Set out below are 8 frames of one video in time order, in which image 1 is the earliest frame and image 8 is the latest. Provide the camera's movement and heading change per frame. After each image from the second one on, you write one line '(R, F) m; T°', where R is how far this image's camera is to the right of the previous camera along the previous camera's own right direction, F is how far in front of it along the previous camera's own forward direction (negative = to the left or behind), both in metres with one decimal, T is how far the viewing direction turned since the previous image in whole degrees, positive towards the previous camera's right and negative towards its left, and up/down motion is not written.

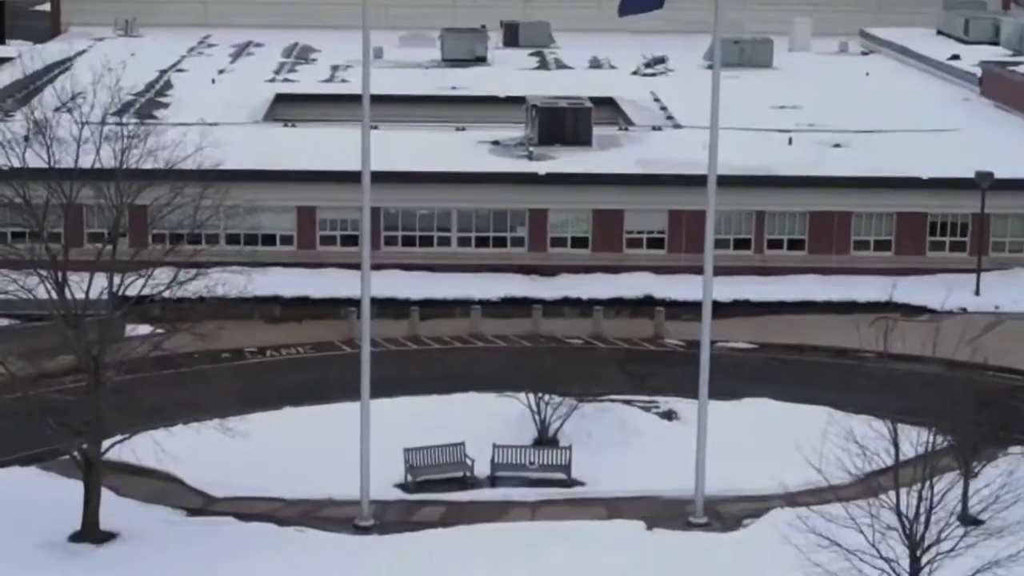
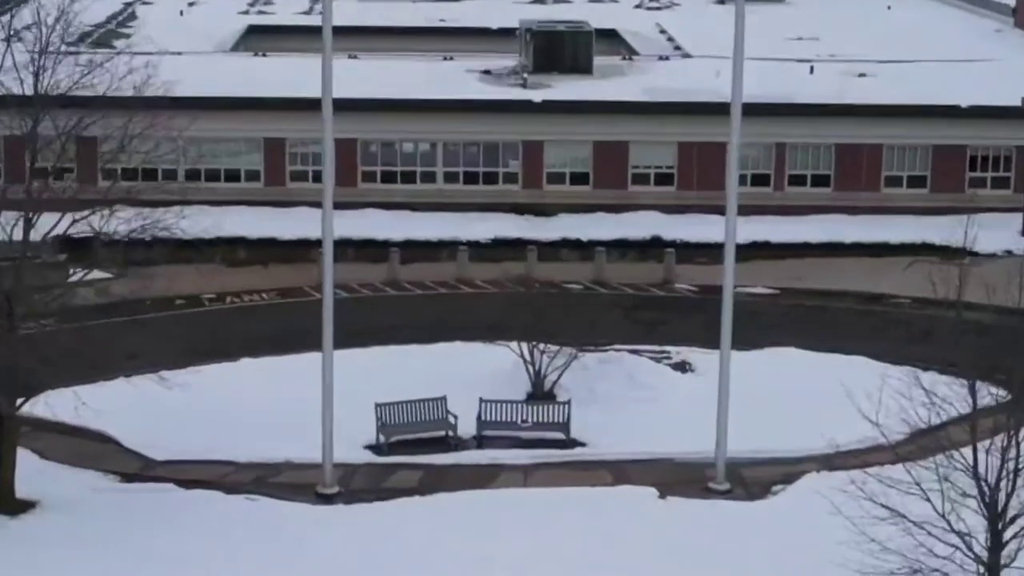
(+0.1, +4.0) m; 0°
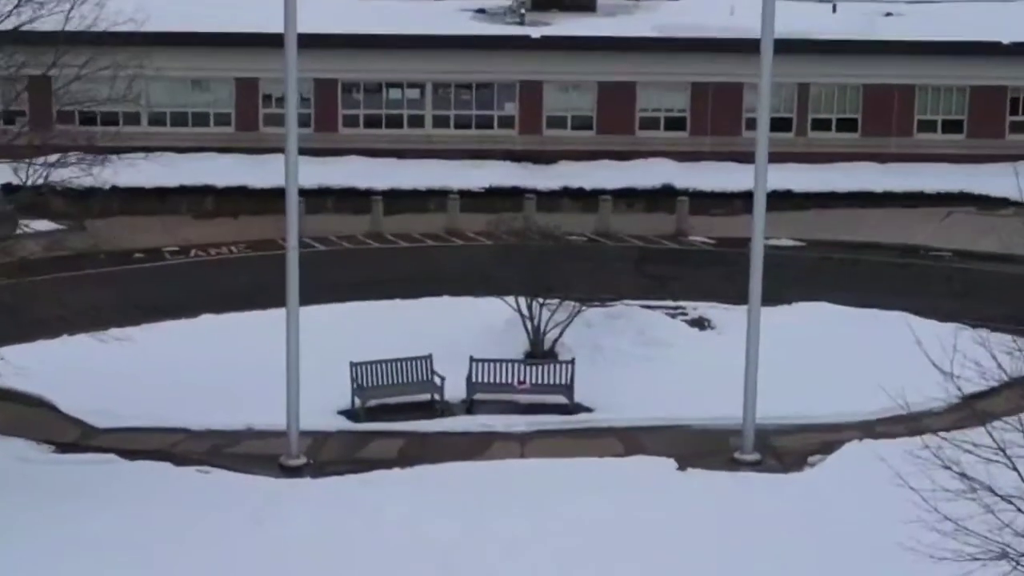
(0.0, +3.1) m; 0°
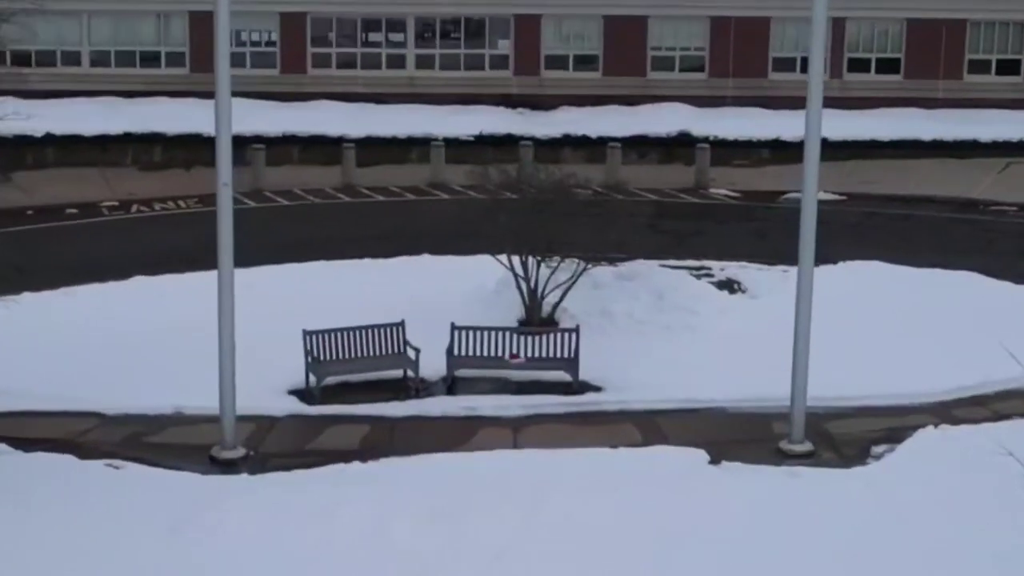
(+0.1, +3.9) m; 0°
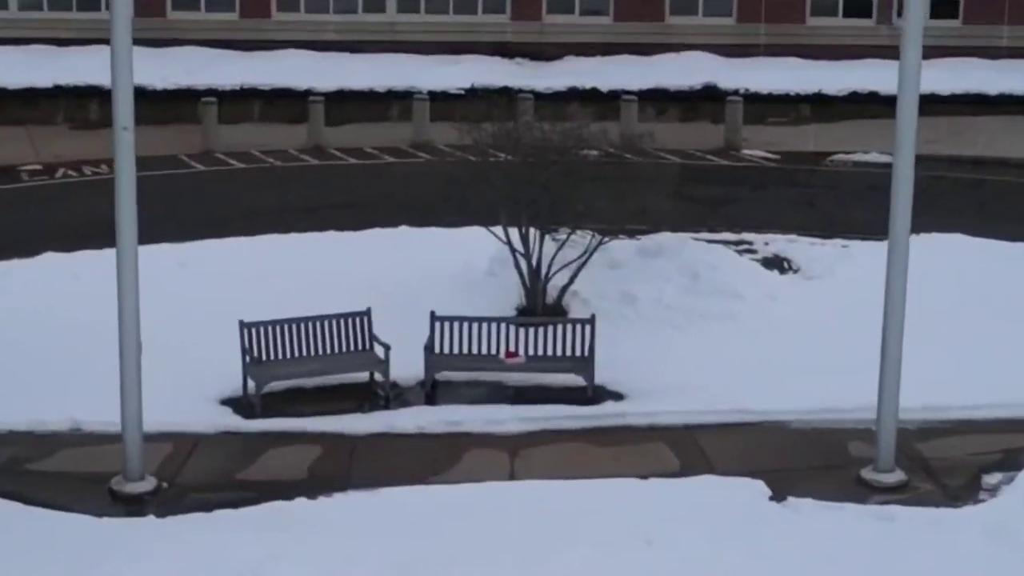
(0.0, +3.8) m; 0°
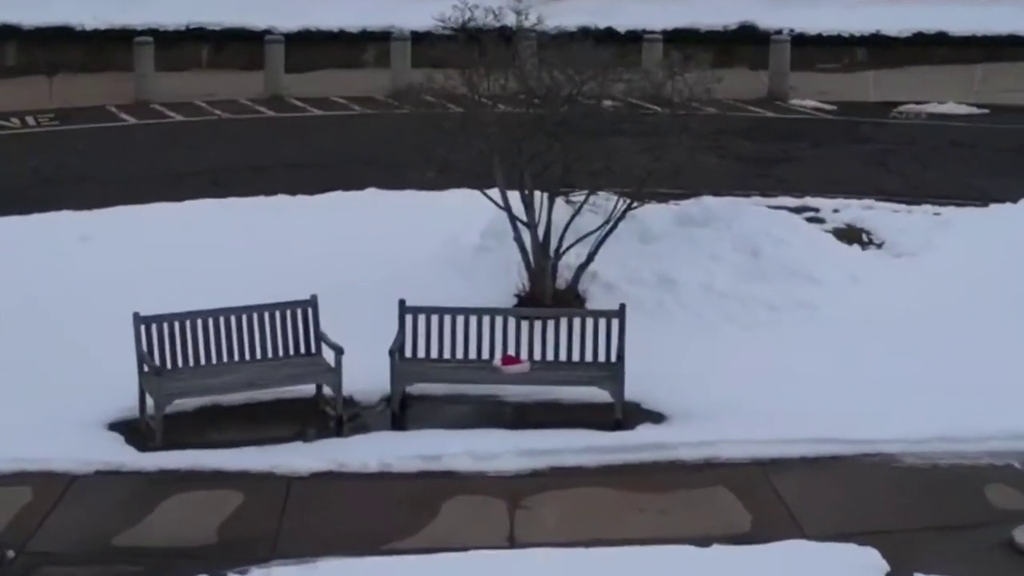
(0.0, +3.6) m; 0°
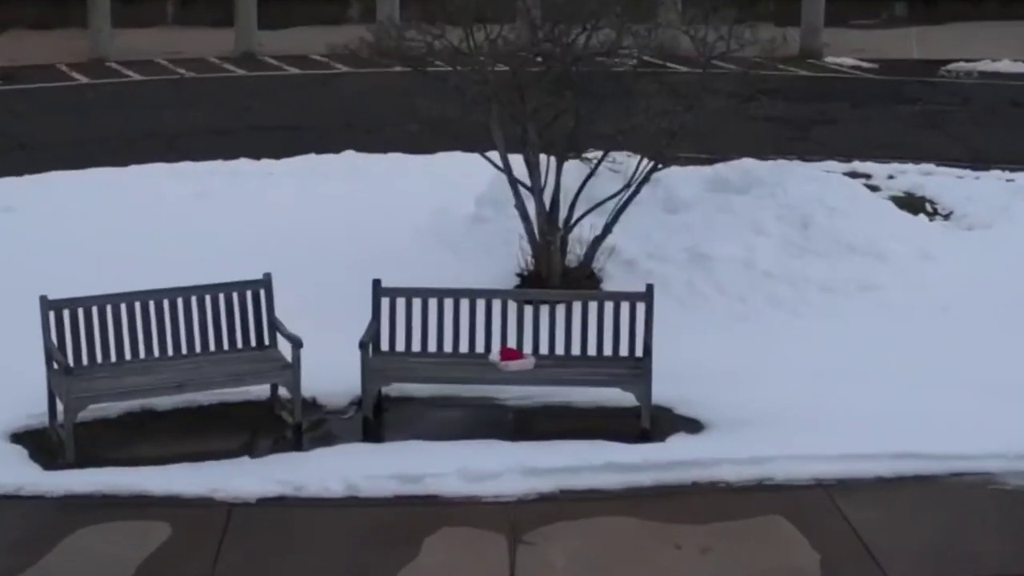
(0.0, +1.9) m; 0°
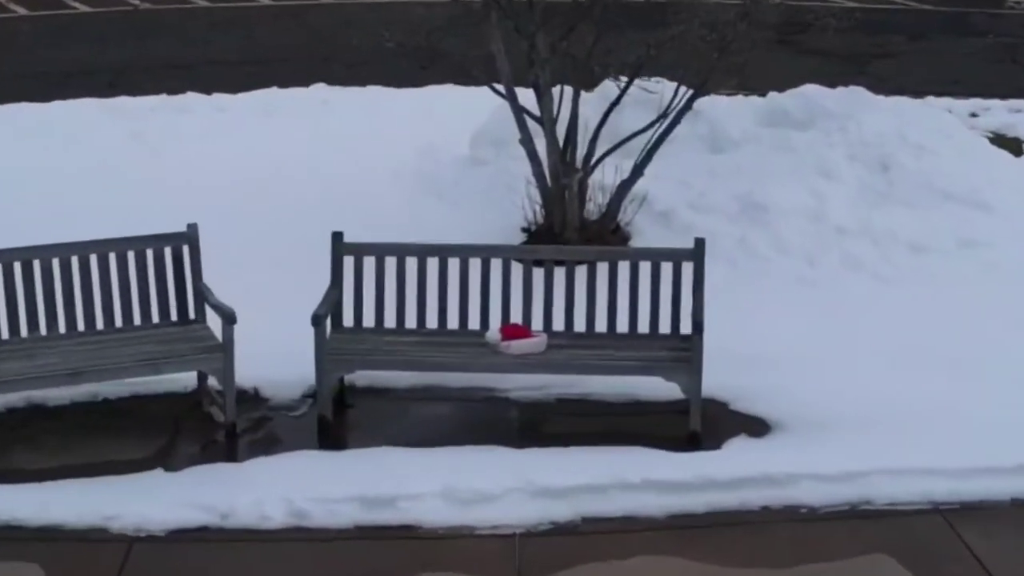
(0.0, +1.9) m; 0°
